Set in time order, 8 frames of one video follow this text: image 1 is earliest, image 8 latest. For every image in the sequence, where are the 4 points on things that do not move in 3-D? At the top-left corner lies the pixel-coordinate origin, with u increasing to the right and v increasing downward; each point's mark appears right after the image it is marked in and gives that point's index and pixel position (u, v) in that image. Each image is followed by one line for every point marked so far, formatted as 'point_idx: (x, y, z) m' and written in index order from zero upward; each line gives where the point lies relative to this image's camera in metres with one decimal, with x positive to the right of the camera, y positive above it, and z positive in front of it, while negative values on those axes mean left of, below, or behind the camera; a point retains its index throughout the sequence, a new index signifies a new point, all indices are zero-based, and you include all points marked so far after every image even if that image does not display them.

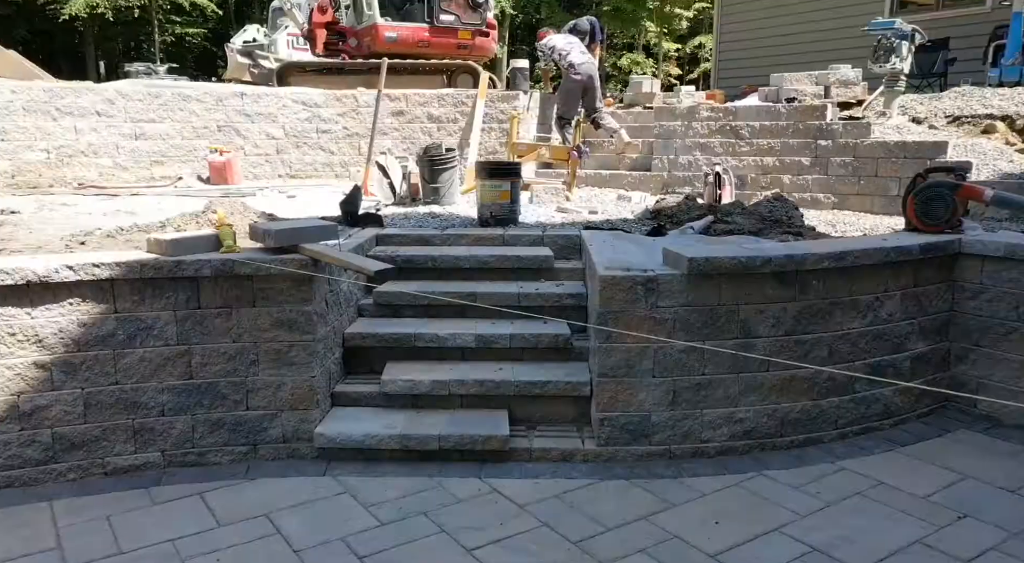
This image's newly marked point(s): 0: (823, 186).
0: (+2.9, +0.9, +6.8) m
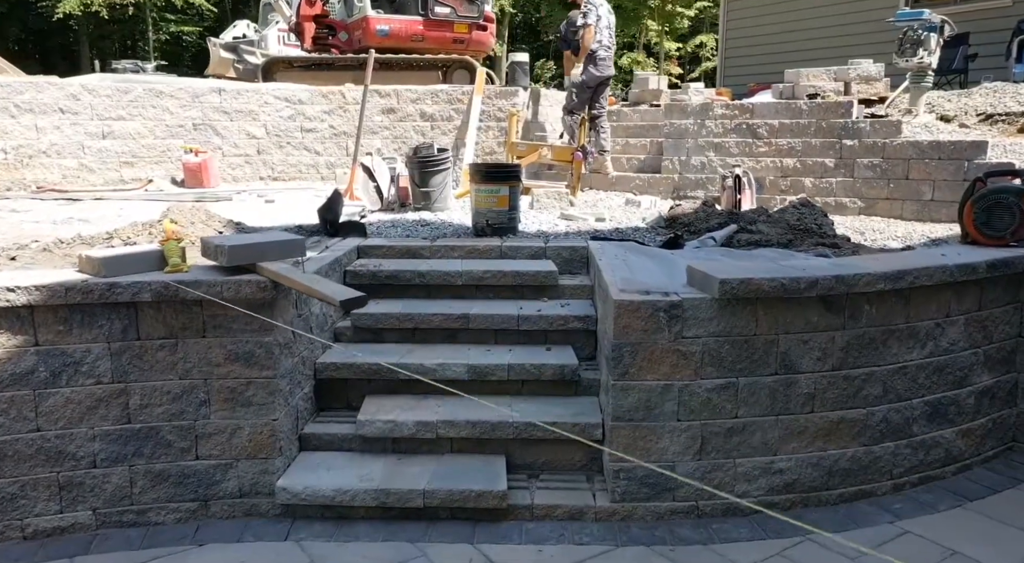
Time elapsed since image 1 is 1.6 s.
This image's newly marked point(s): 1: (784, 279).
0: (+2.9, +0.8, +6.3) m
1: (+1.0, 0.0, +2.8) m
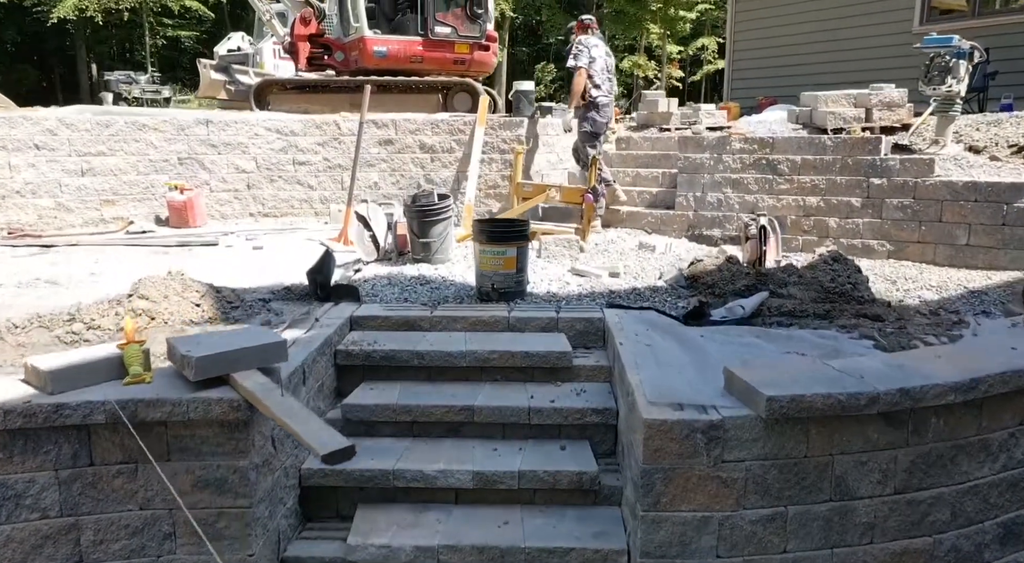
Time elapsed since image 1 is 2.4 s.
0: (+2.9, +0.4, +5.9) m
1: (+1.1, -0.4, +2.4) m
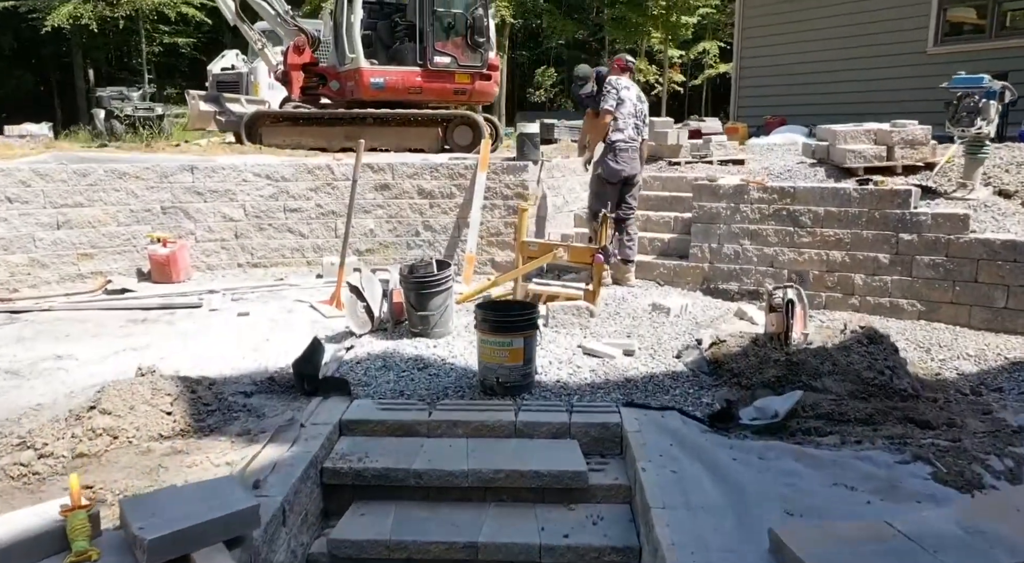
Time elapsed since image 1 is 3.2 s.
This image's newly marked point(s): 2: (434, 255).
0: (+2.9, -0.1, +5.5) m
1: (+1.1, -0.8, +2.0) m
2: (-0.7, +0.2, +6.5) m
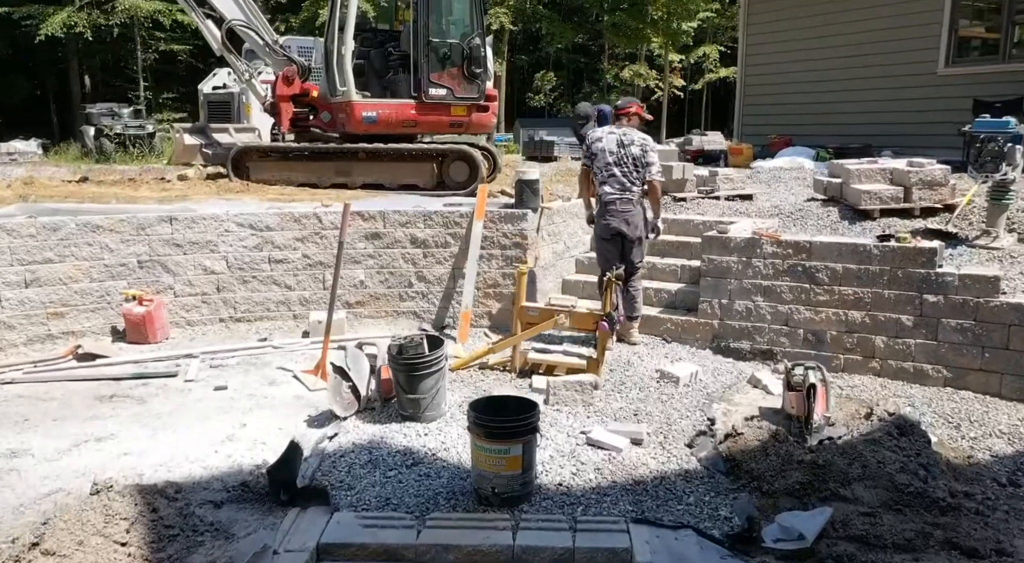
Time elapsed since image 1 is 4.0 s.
0: (+2.9, -0.5, +5.1) m
1: (+1.1, -1.3, +1.7) m
2: (-0.7, -0.2, +6.2) m
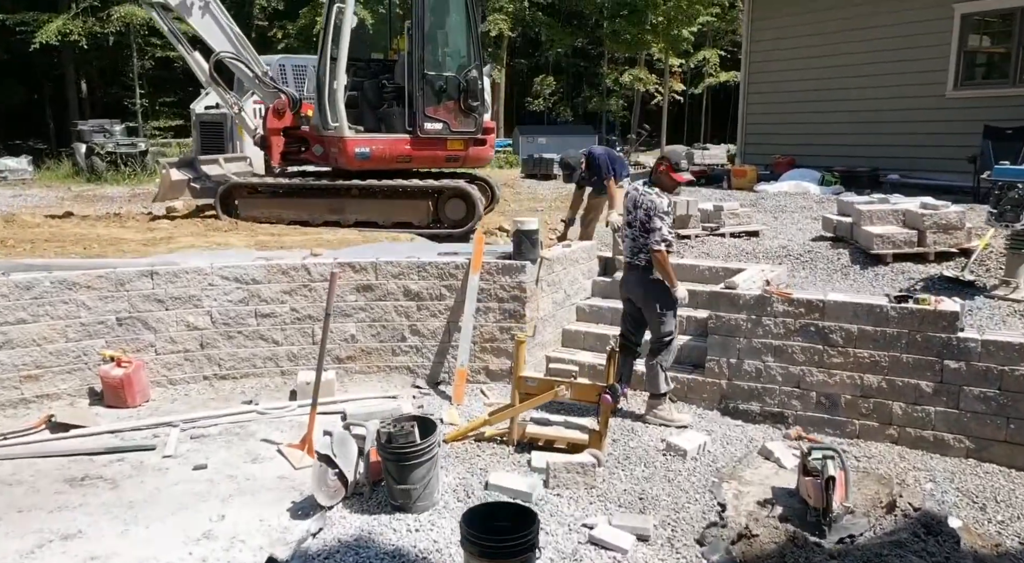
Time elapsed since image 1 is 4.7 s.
0: (+2.9, -0.9, +4.9) m
1: (+1.1, -1.7, +1.4) m
2: (-0.7, -0.6, +5.9) m
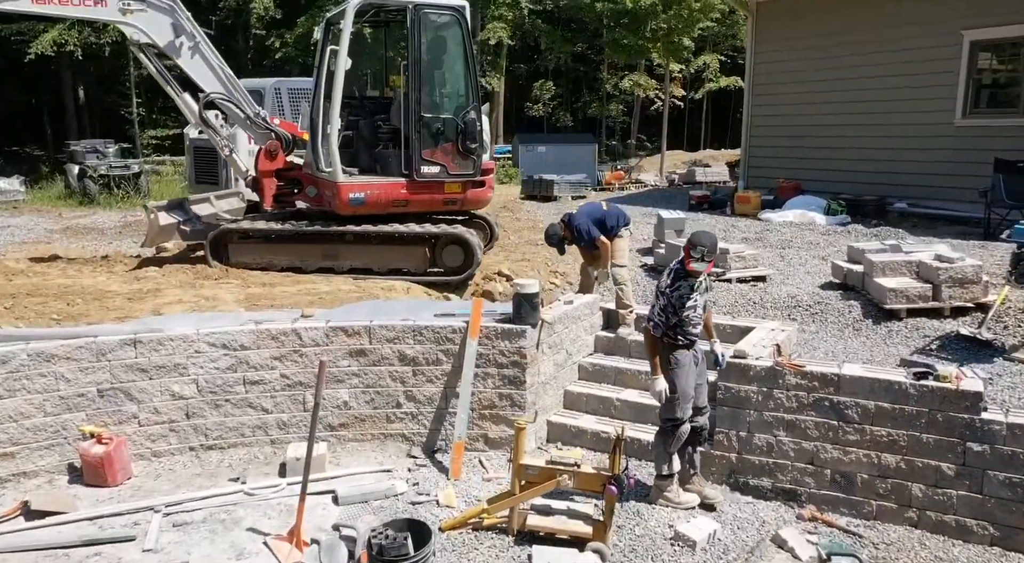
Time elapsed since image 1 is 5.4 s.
0: (+2.9, -1.4, +4.6) m
1: (+1.1, -2.2, +1.1) m
2: (-0.7, -1.1, +5.7) m
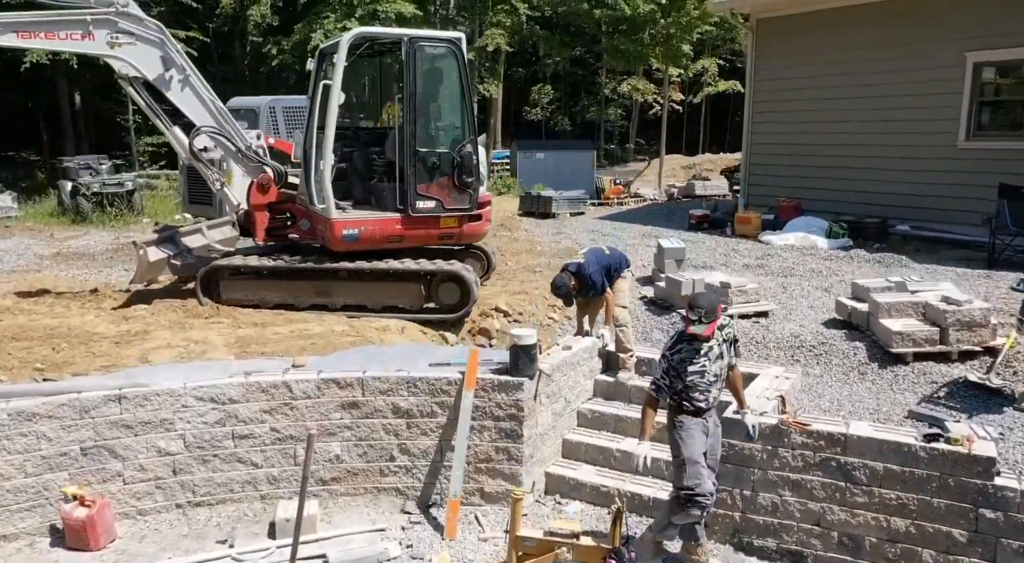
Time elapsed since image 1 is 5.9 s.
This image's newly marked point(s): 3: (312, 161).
0: (+2.9, -1.8, +4.5) m
1: (+1.1, -2.6, +1.0) m
2: (-0.7, -1.5, +5.5) m
3: (-2.0, +1.2, +7.3) m
